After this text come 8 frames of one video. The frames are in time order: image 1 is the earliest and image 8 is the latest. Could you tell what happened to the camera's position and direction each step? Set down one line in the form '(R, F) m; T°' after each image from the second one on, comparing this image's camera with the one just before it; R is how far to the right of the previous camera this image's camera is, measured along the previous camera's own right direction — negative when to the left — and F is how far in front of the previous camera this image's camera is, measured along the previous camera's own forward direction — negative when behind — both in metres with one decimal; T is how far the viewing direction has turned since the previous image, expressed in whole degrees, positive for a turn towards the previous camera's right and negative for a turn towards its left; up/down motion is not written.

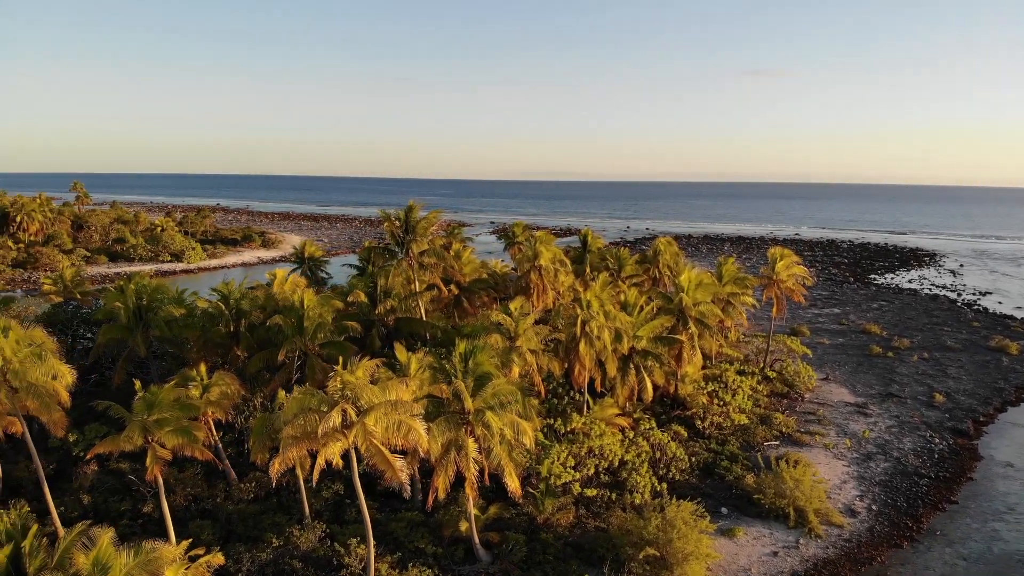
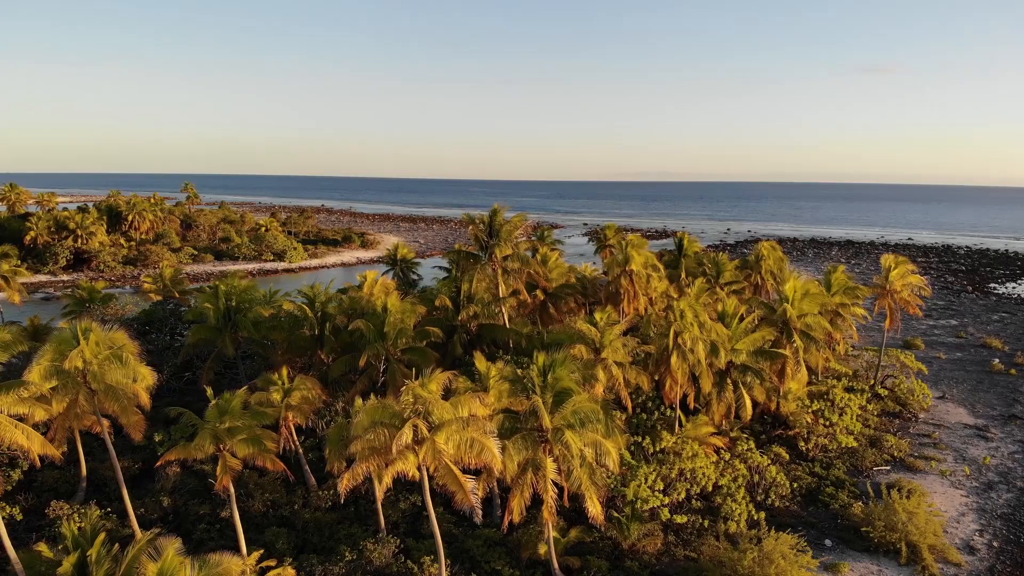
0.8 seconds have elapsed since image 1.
(+0.2, +1.2) m; -6°
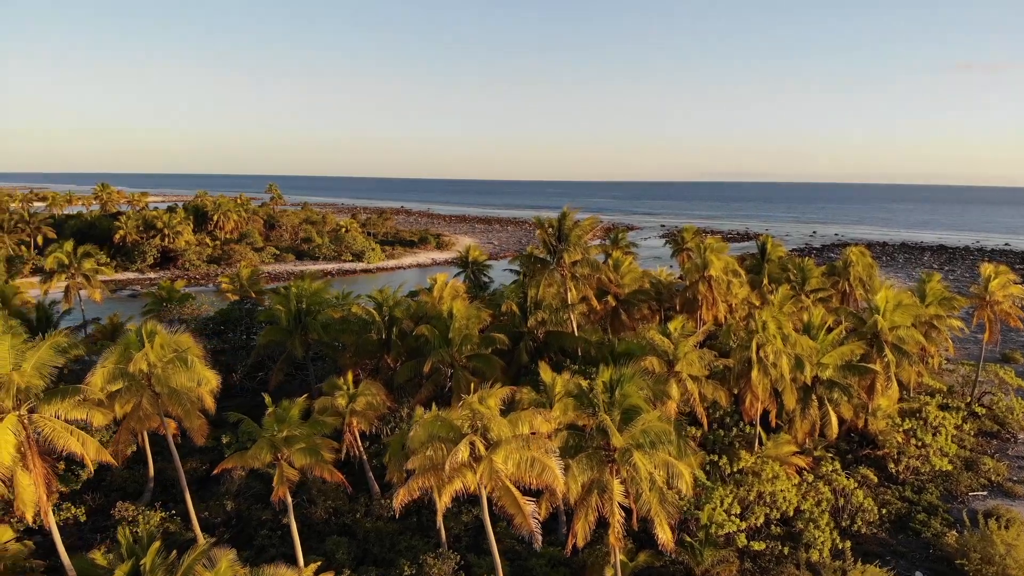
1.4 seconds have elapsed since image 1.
(+0.2, +0.8) m; -5°
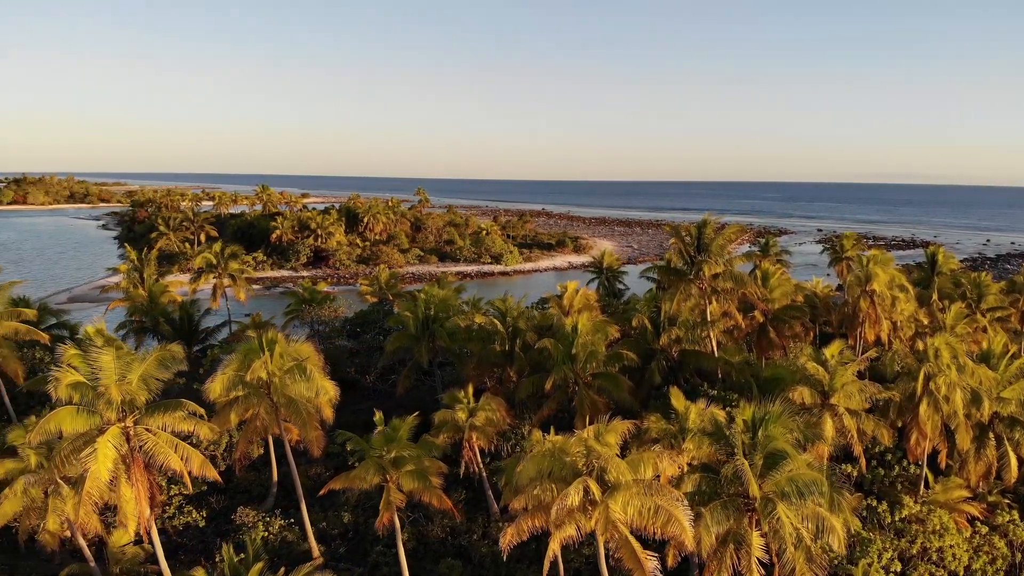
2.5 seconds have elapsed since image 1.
(+0.2, +1.5) m; -9°
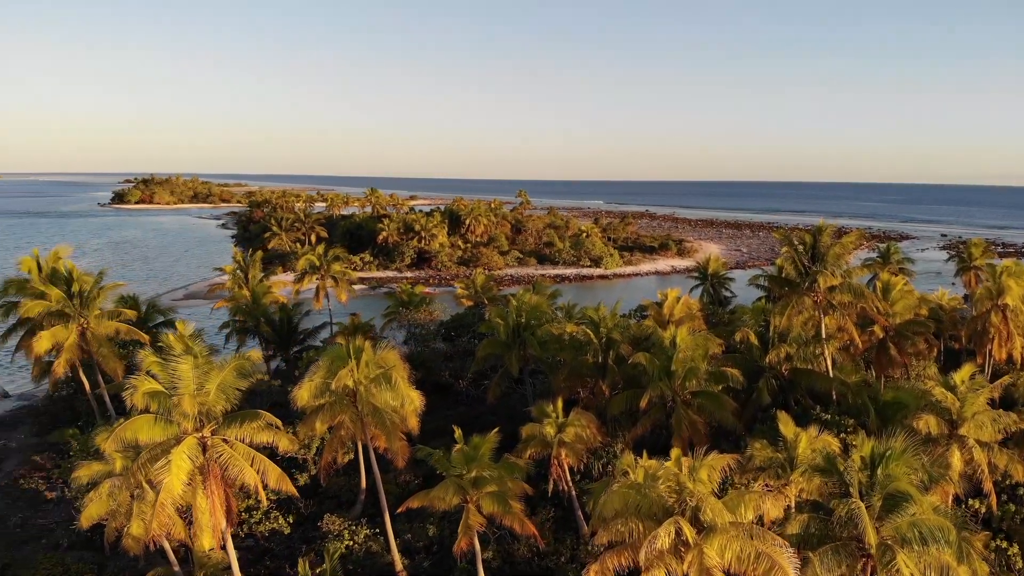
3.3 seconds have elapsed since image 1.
(+0.2, +0.9) m; -7°
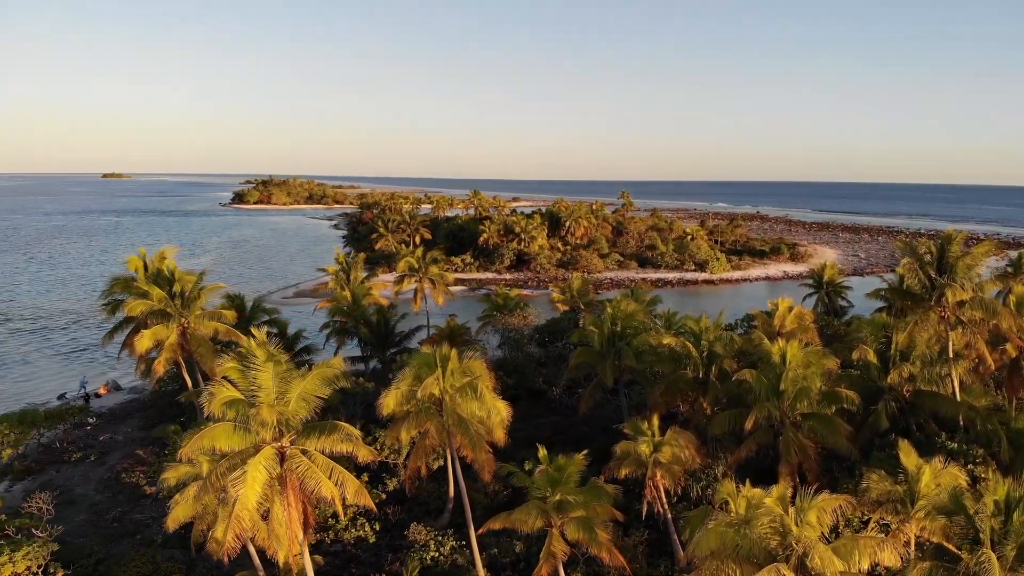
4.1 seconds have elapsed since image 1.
(+0.2, +0.8) m; -7°
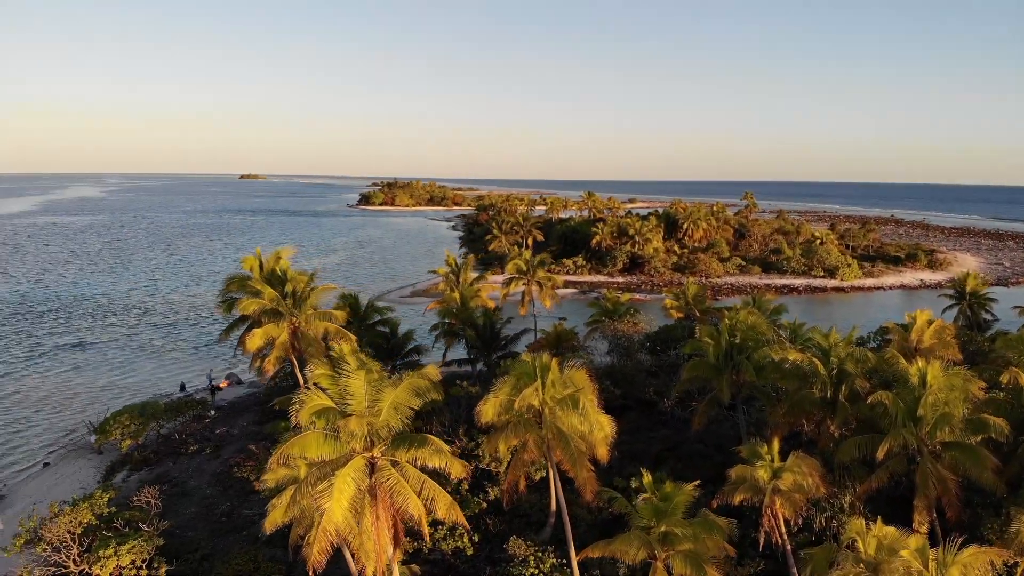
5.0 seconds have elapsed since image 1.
(+0.2, +0.9) m; -8°
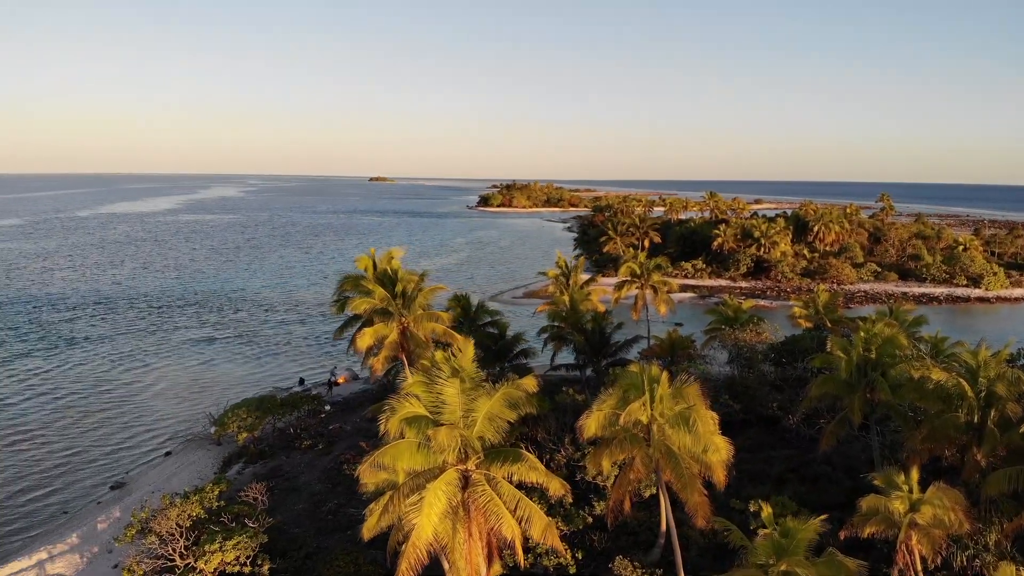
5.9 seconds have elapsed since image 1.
(+0.2, +0.8) m; -8°
